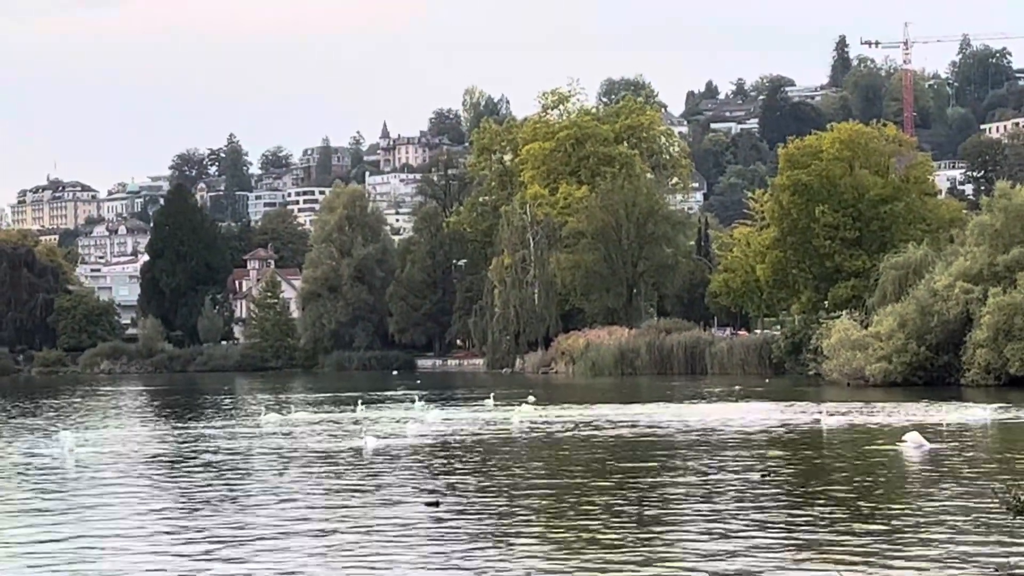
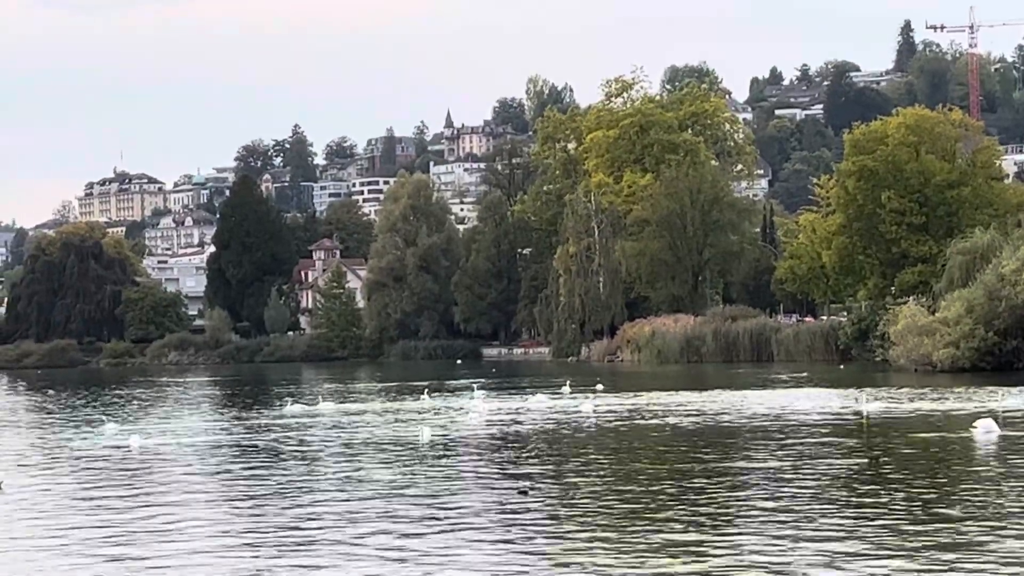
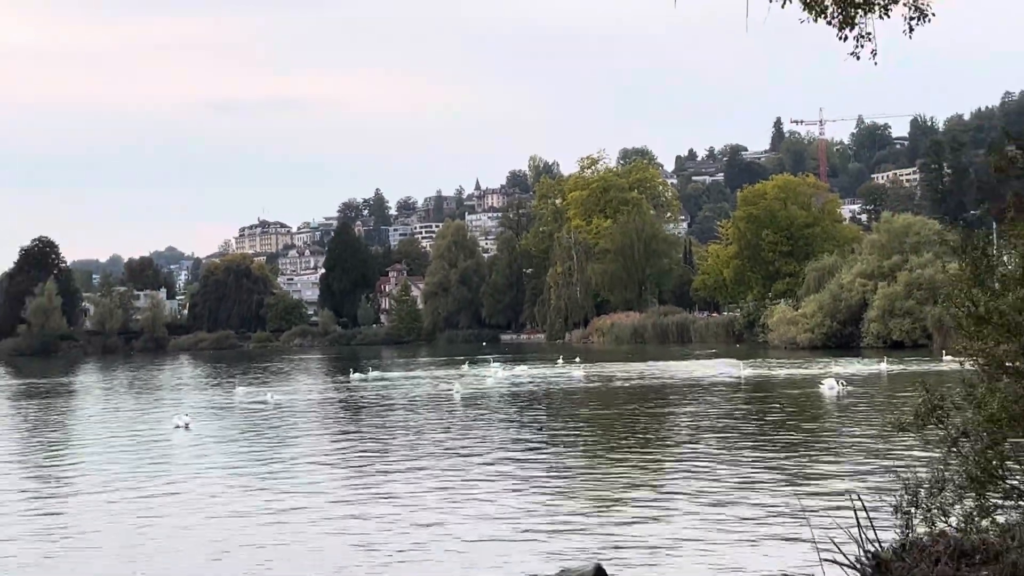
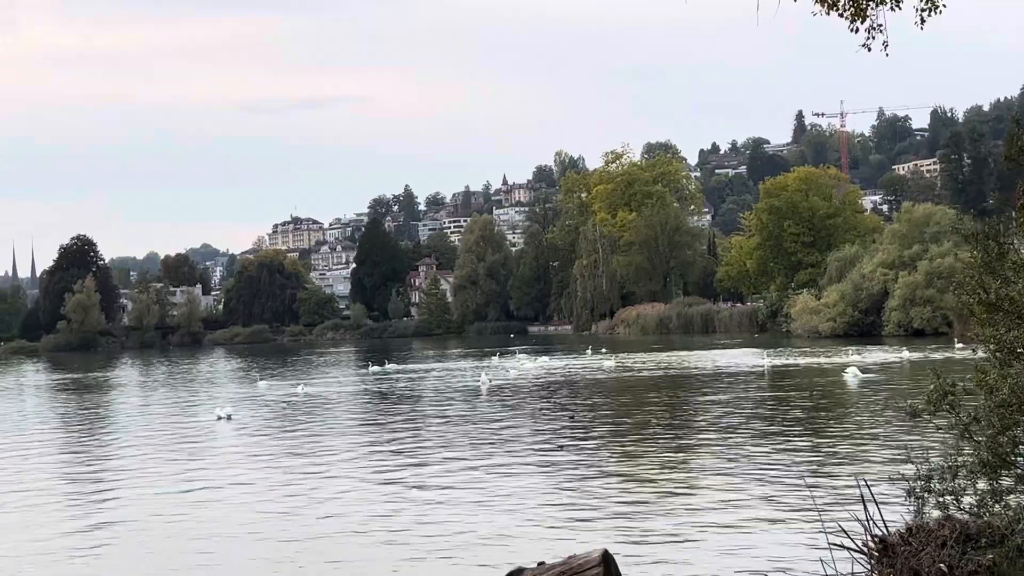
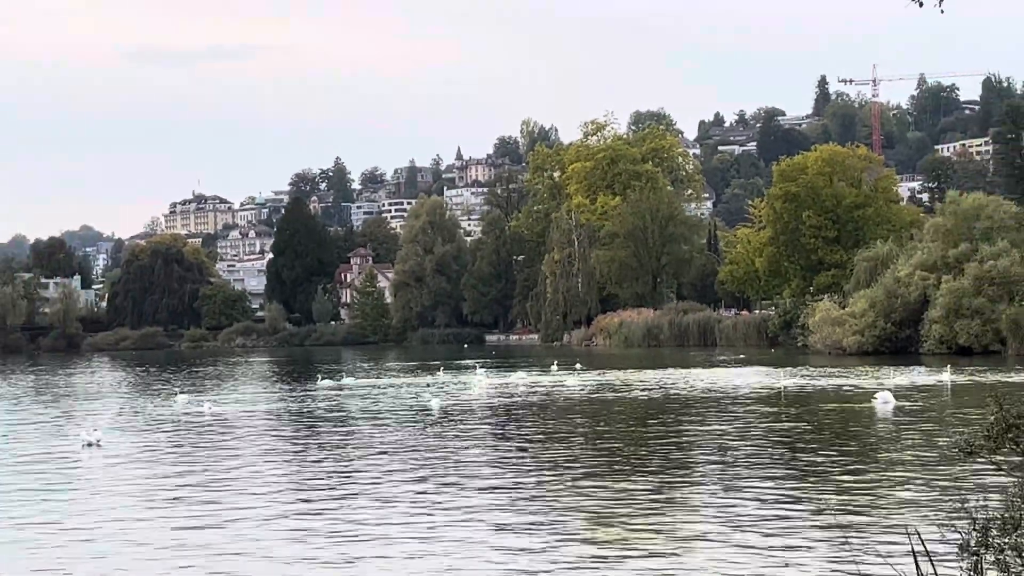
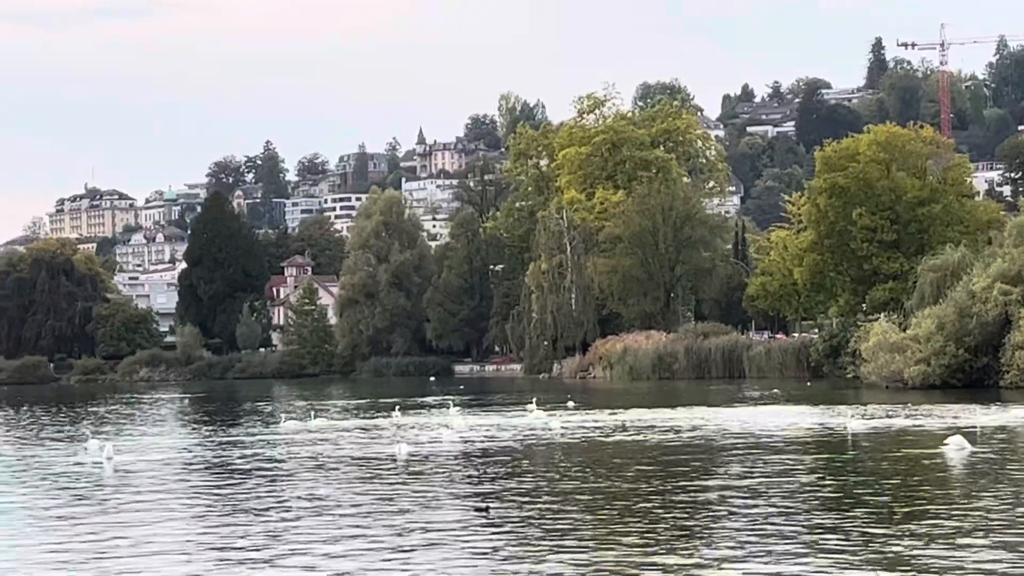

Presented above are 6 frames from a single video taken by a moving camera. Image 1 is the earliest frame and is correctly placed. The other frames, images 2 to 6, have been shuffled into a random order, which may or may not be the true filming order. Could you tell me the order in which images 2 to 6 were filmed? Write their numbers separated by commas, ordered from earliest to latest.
6, 2, 5, 3, 4
